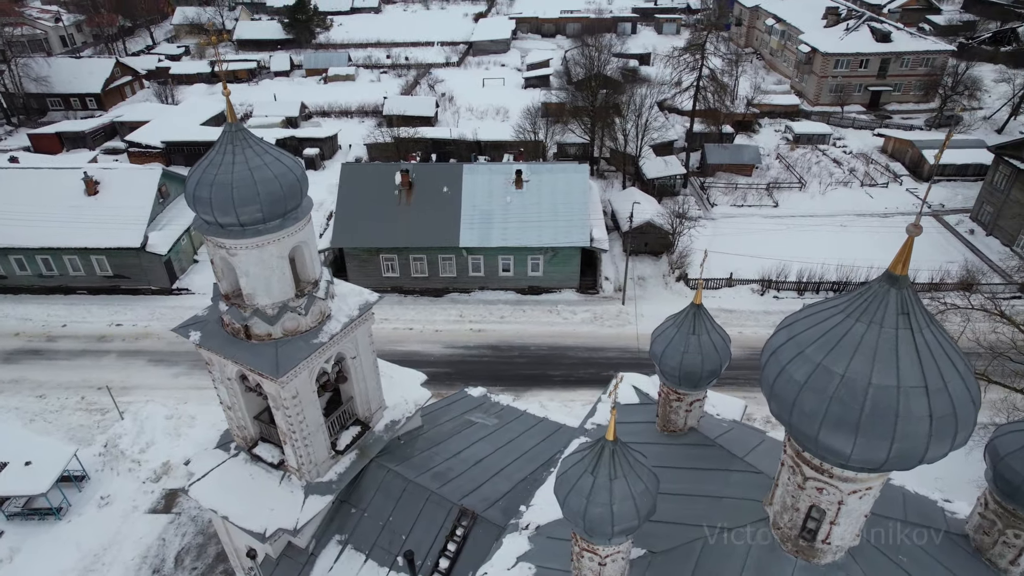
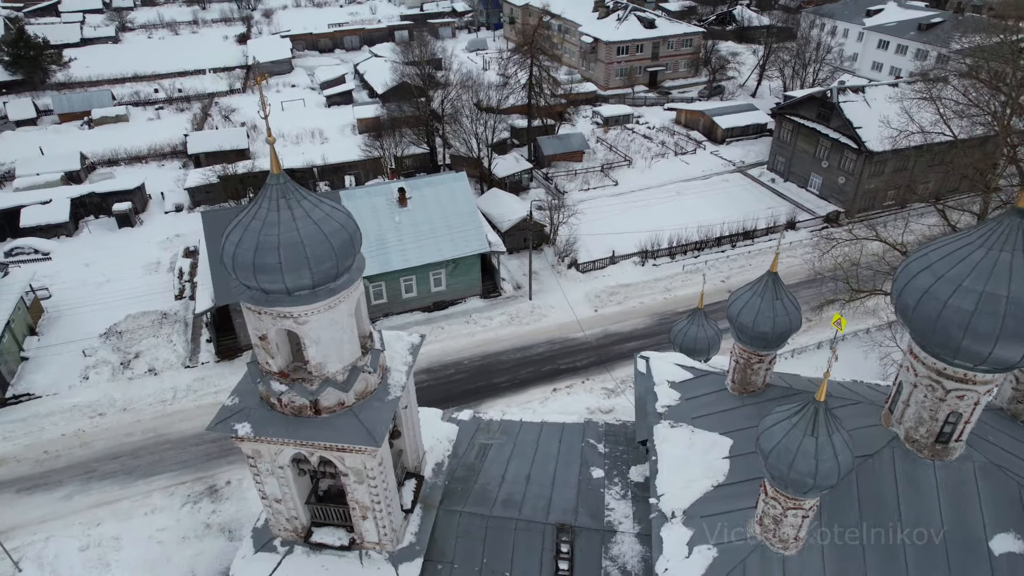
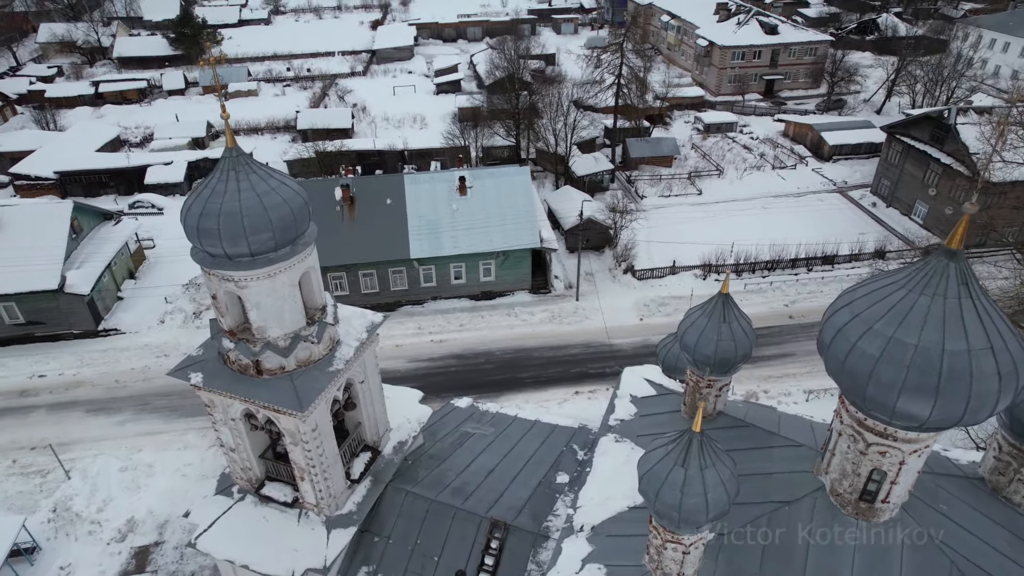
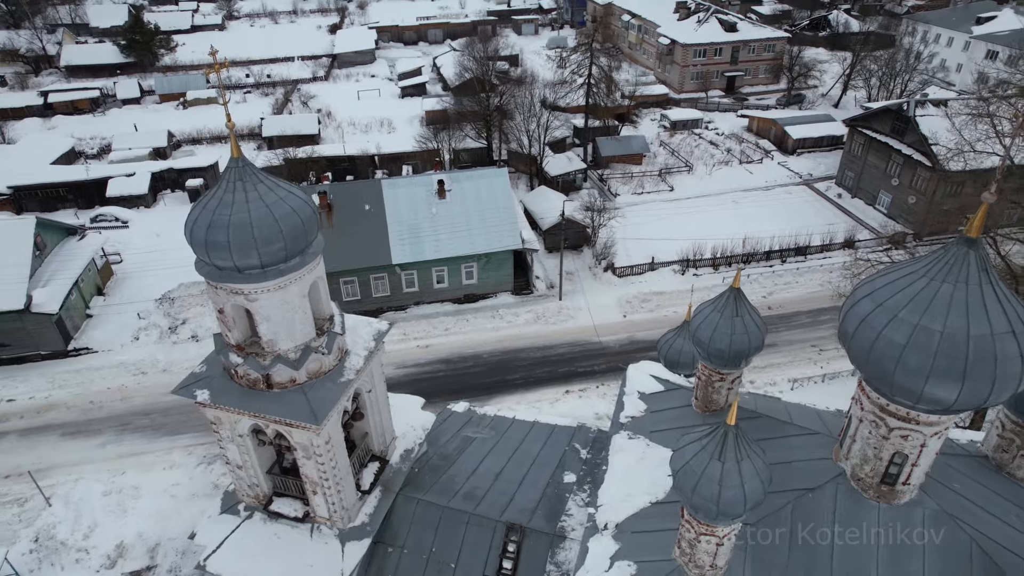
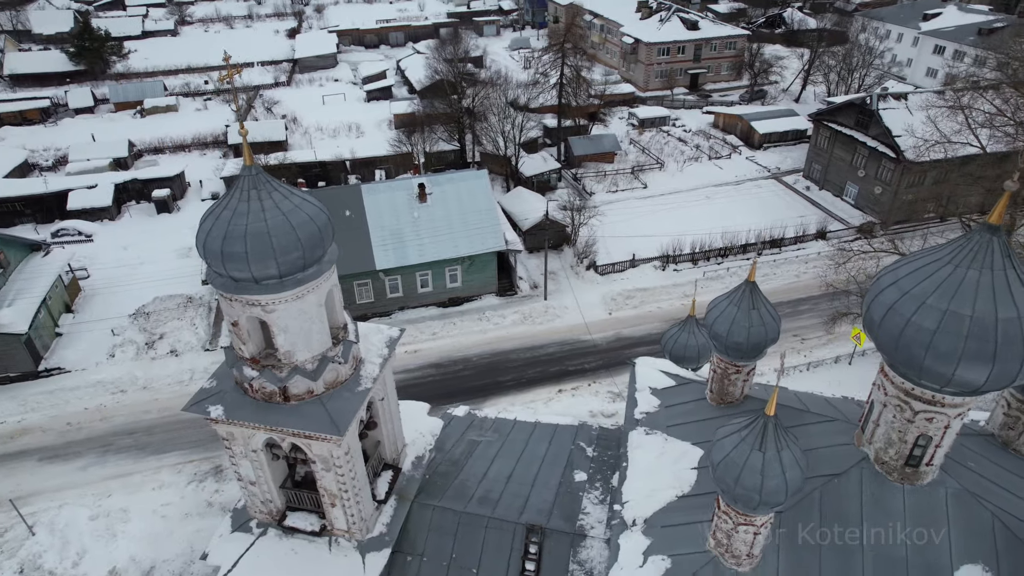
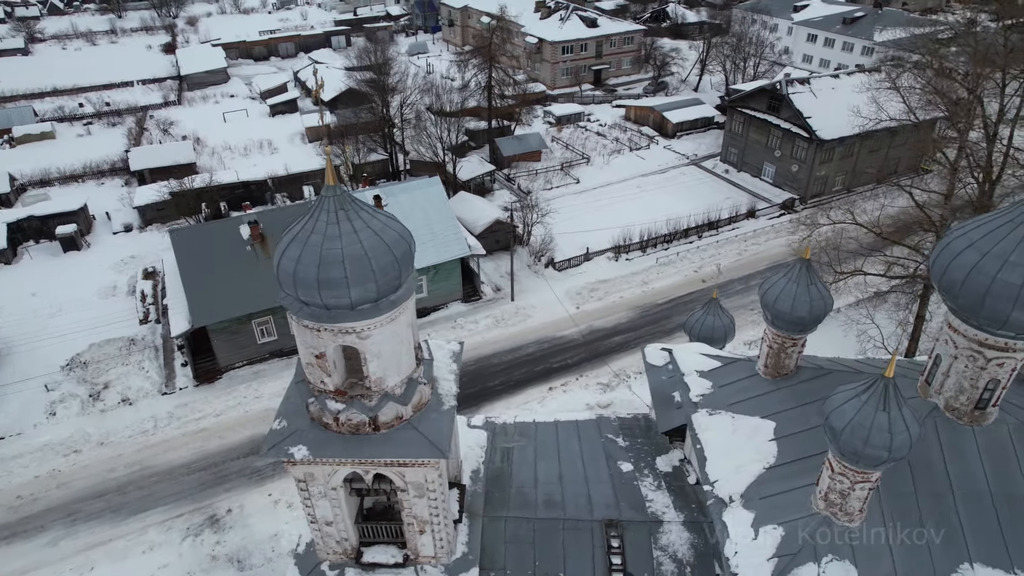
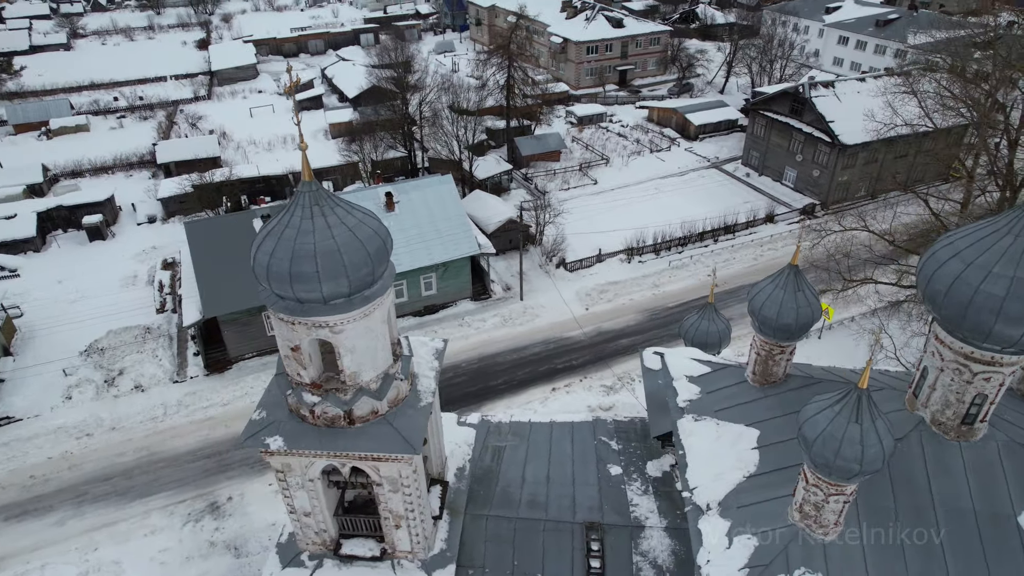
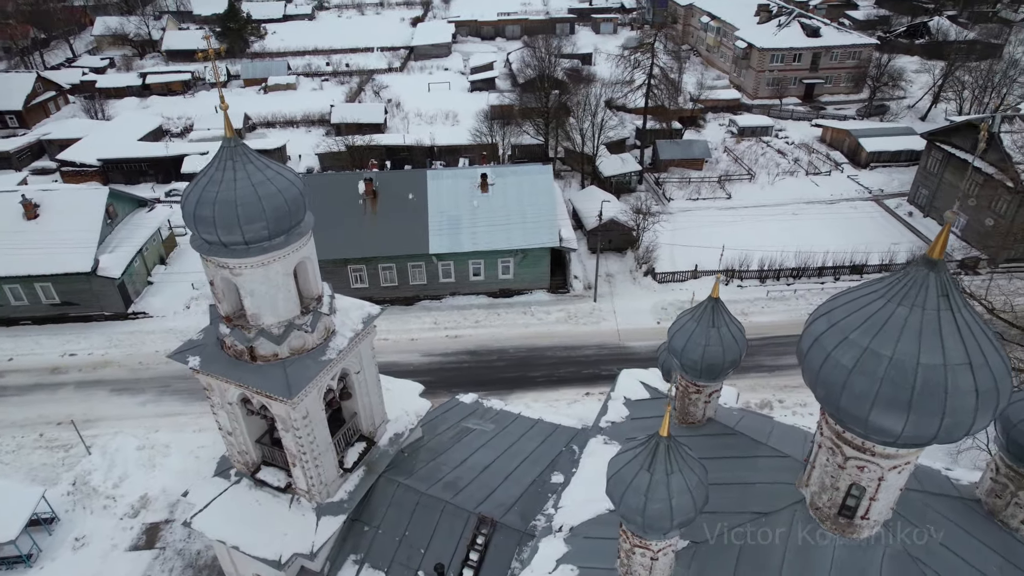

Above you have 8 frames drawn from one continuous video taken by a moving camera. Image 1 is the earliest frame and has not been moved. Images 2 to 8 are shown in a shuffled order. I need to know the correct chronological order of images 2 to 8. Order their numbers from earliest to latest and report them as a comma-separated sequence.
8, 3, 4, 5, 2, 7, 6
